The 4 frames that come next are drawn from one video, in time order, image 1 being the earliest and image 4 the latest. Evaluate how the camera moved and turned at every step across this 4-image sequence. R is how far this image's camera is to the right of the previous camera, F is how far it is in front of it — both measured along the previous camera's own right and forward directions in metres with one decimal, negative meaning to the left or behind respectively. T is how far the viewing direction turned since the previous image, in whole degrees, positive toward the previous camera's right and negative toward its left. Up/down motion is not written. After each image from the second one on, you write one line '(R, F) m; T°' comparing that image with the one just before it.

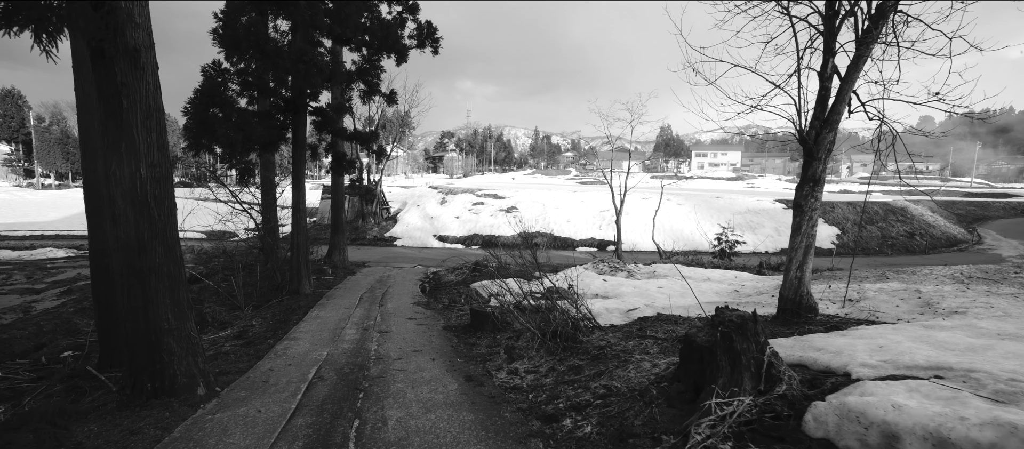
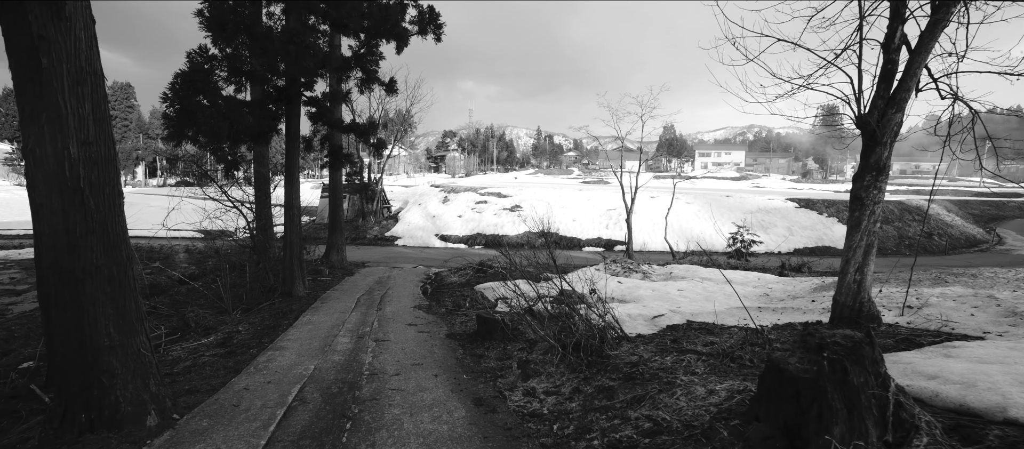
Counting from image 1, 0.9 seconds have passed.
(-0.1, +0.7) m; 0°
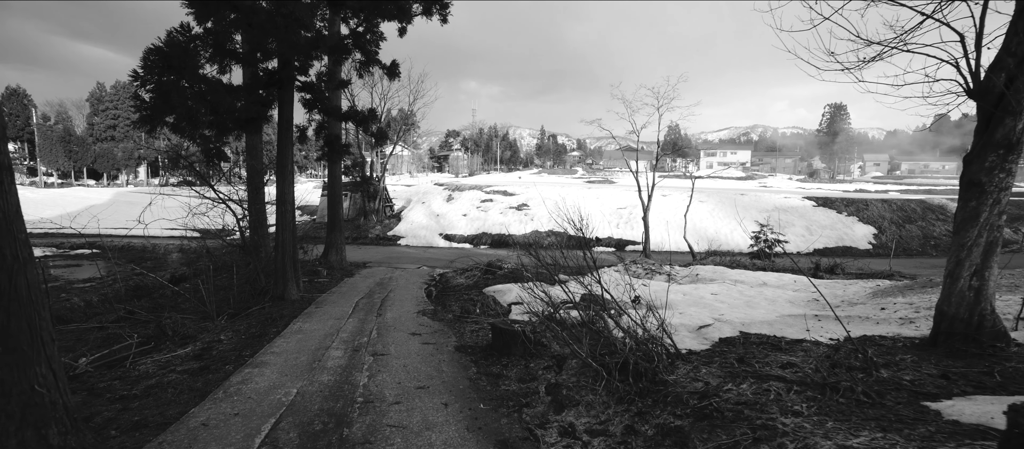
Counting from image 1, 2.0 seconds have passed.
(-0.2, +0.8) m; 0°
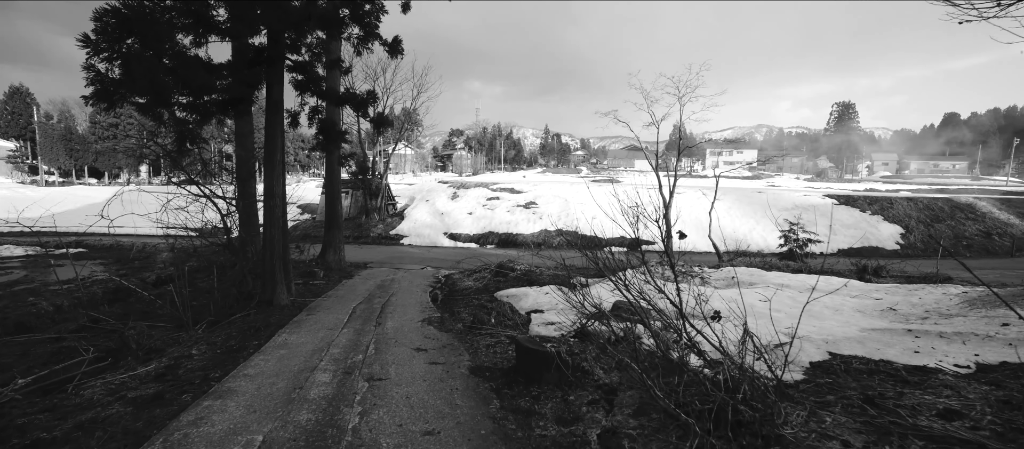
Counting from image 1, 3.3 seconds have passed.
(-0.2, +1.0) m; 0°
